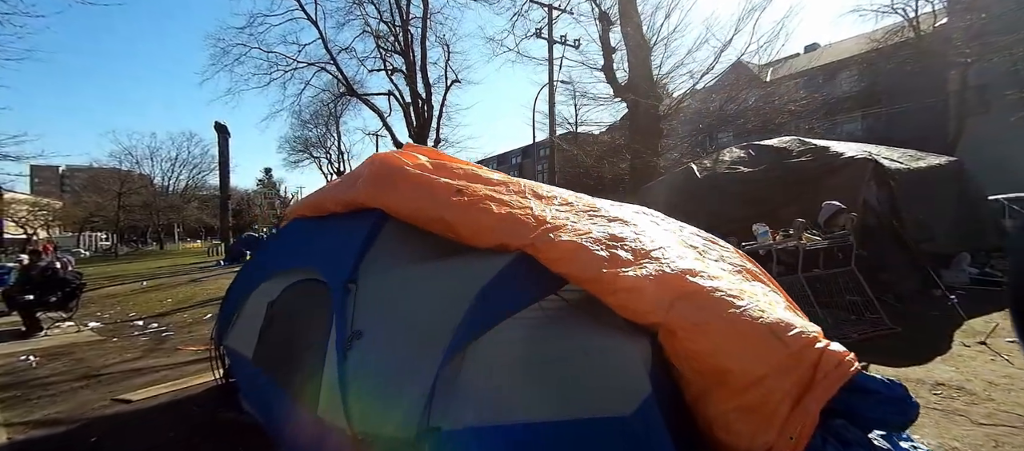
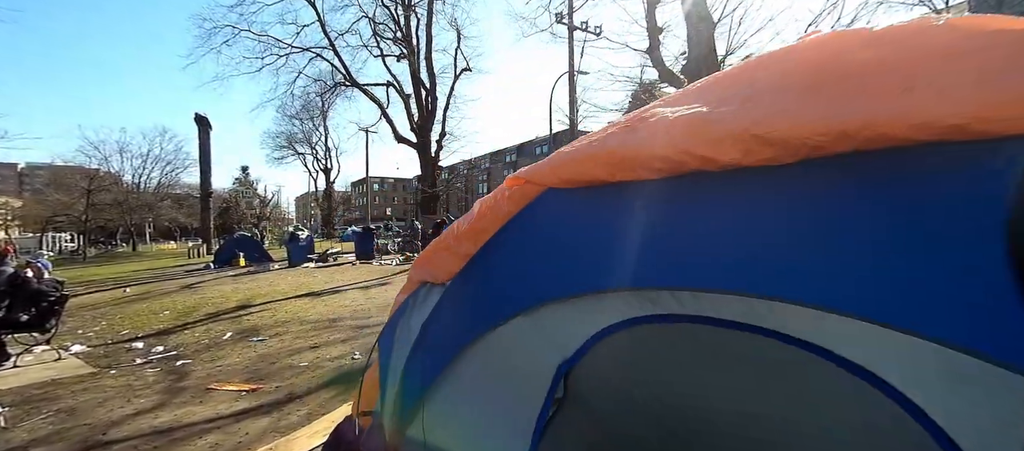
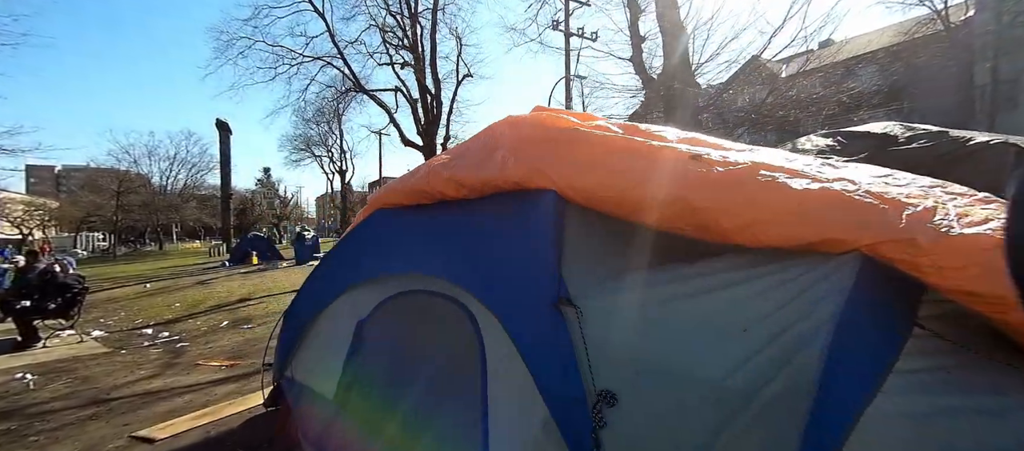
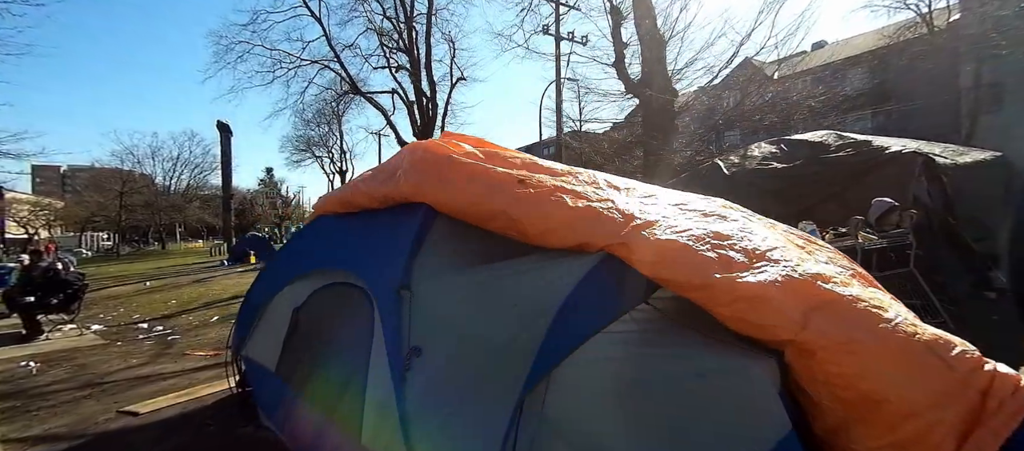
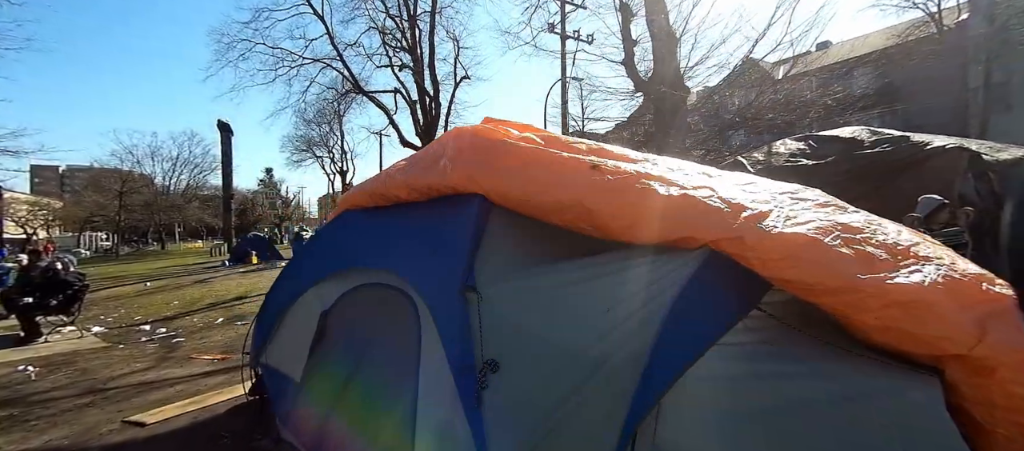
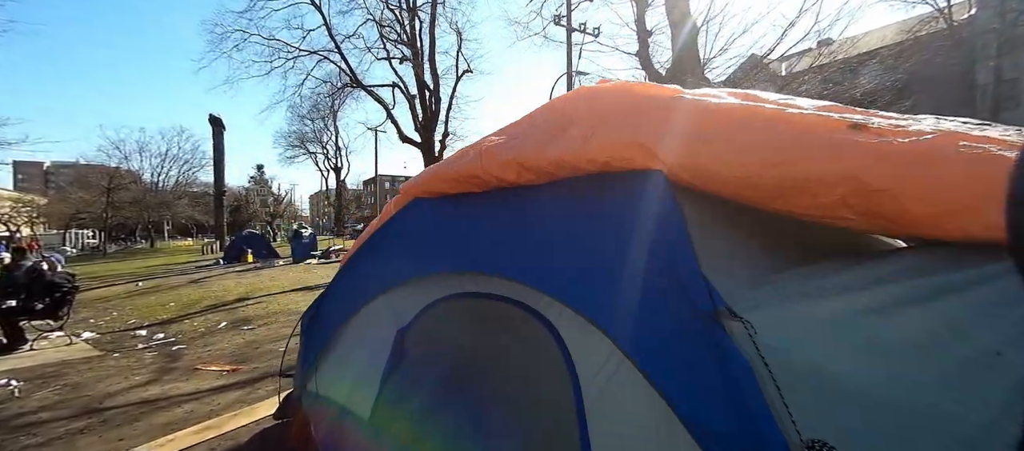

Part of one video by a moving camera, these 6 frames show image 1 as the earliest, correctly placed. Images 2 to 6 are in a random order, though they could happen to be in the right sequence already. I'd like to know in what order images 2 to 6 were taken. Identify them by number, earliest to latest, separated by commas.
4, 5, 3, 6, 2
